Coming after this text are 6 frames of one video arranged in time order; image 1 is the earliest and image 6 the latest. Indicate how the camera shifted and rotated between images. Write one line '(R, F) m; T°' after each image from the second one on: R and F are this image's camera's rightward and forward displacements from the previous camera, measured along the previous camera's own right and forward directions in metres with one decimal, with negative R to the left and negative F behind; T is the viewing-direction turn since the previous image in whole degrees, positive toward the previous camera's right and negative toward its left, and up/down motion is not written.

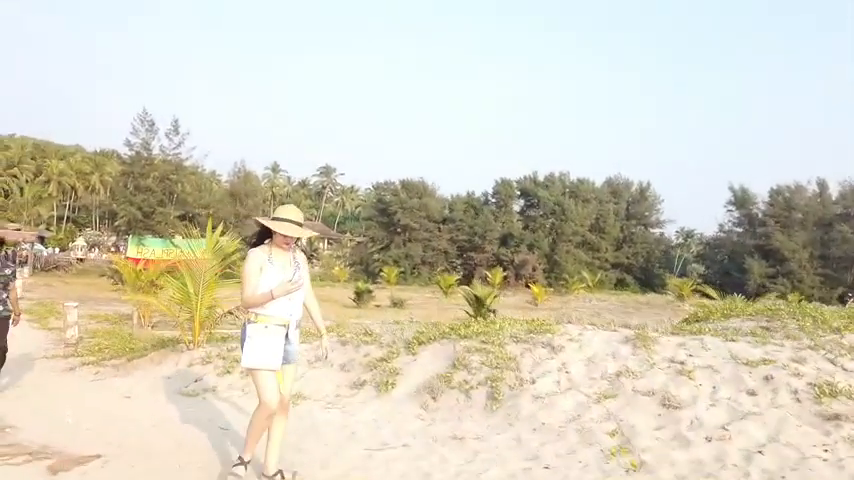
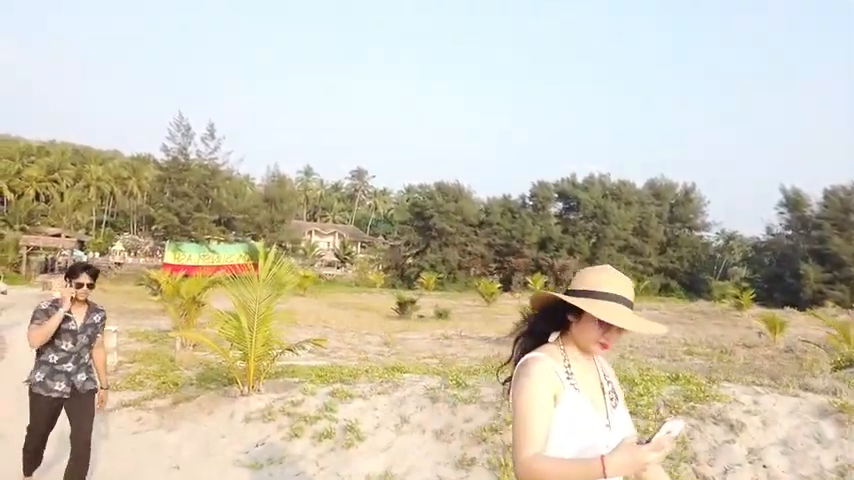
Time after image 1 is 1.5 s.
(-0.5, +1.0) m; -3°
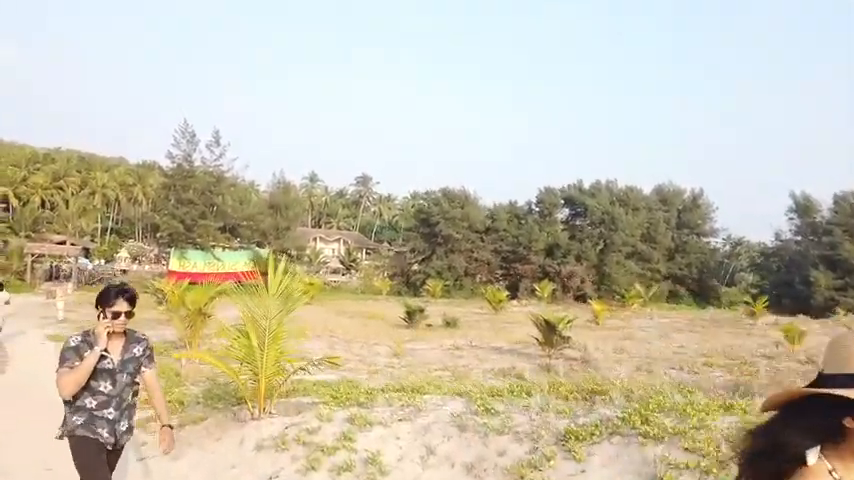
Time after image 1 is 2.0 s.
(-0.1, +0.3) m; 0°
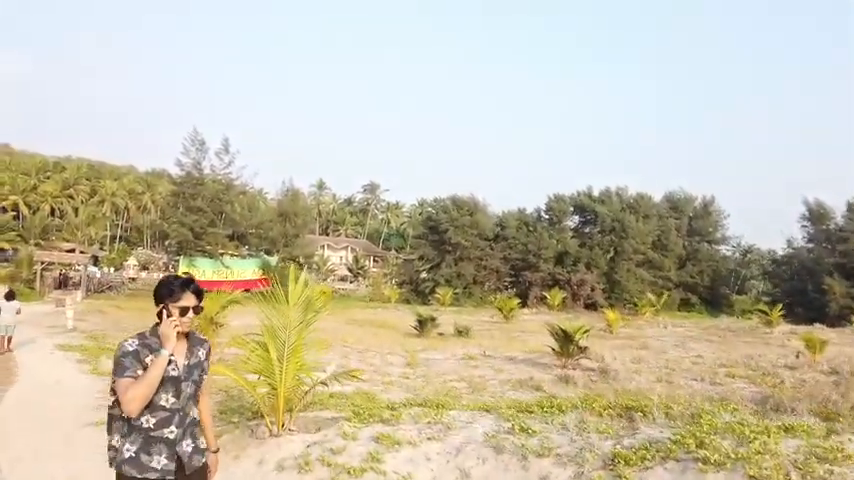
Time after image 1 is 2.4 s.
(-0.2, +0.2) m; -1°
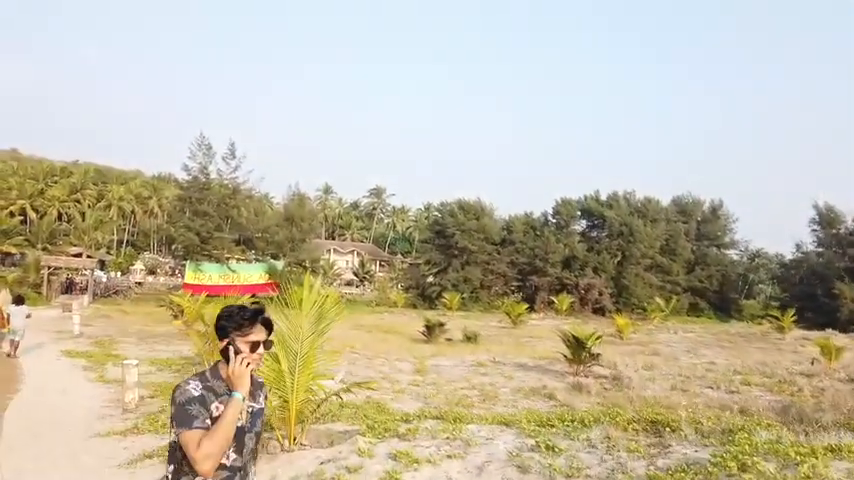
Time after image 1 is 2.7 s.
(-0.1, +0.2) m; 0°
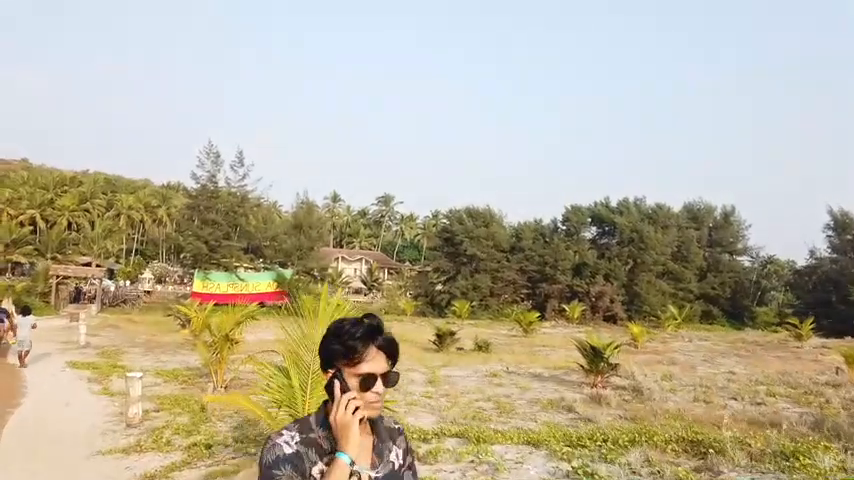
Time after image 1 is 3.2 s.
(-0.1, +0.4) m; -1°
